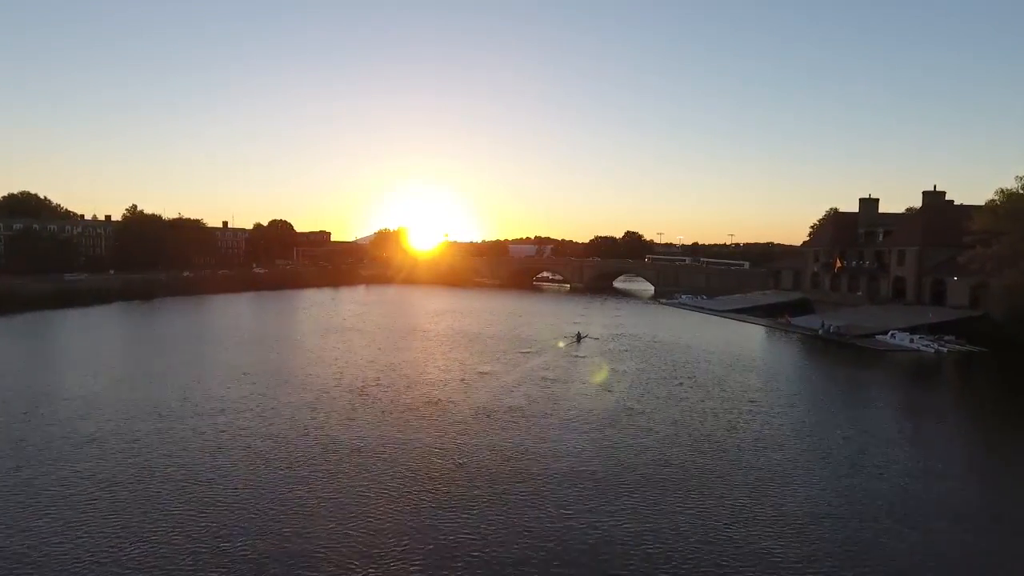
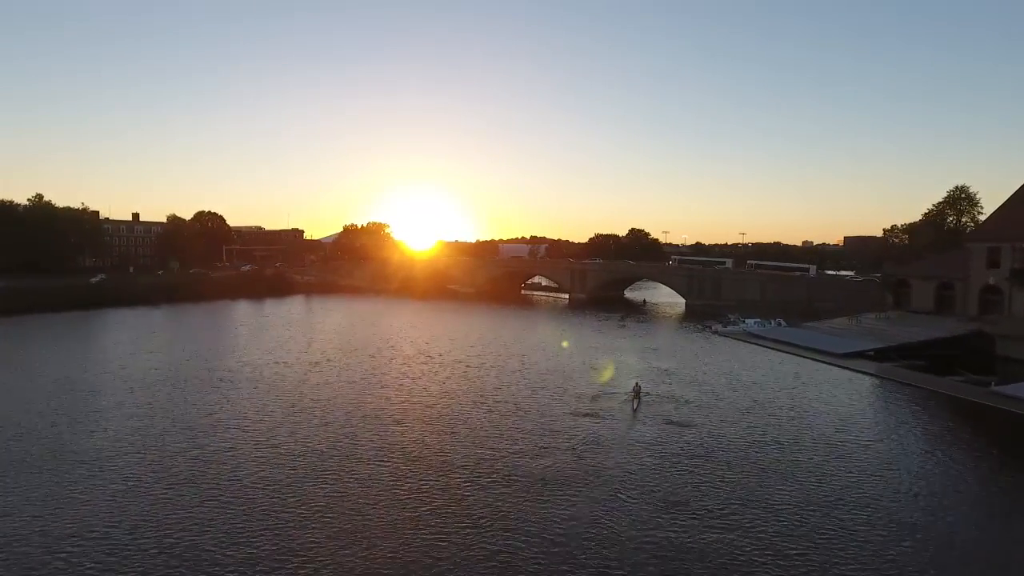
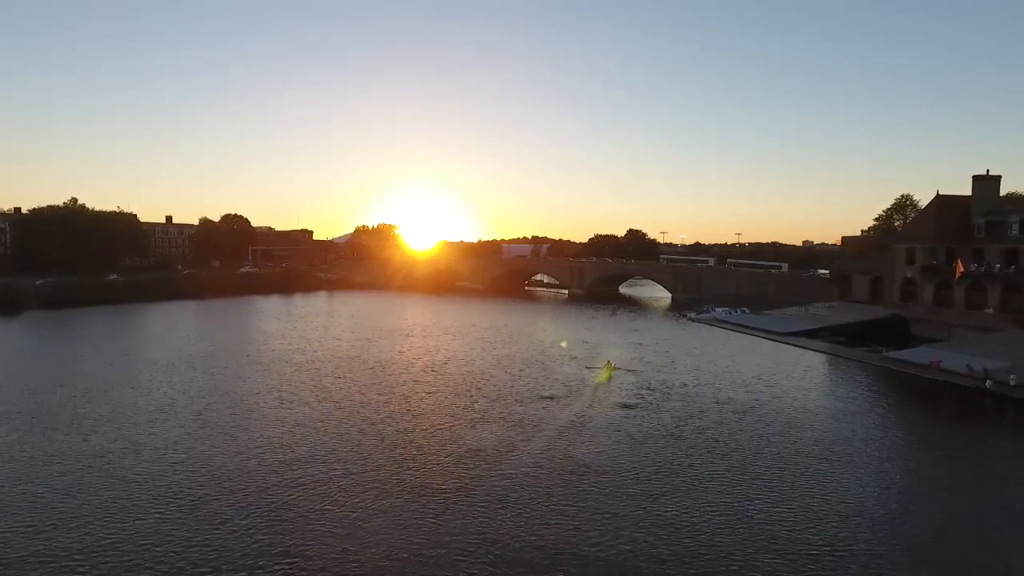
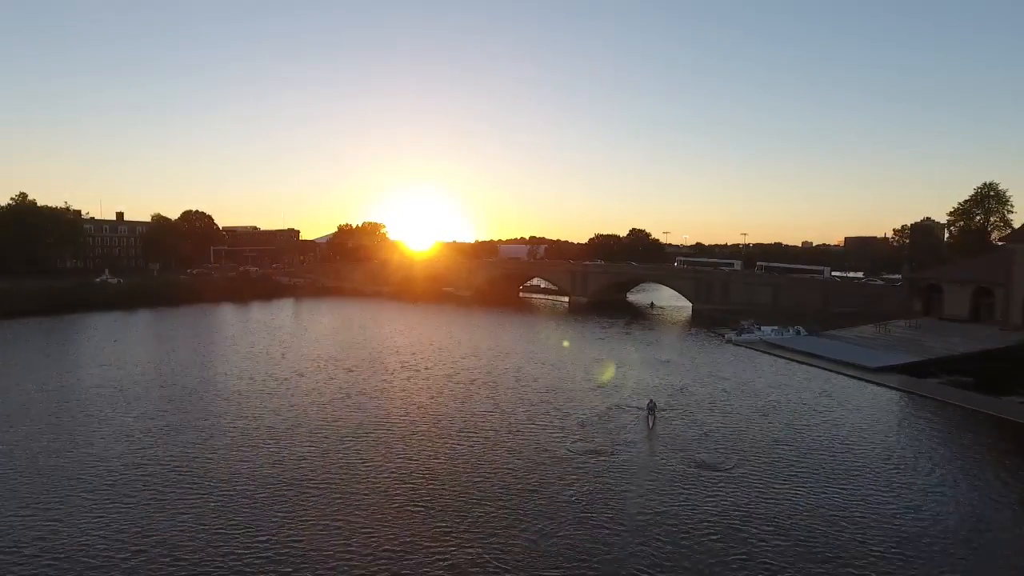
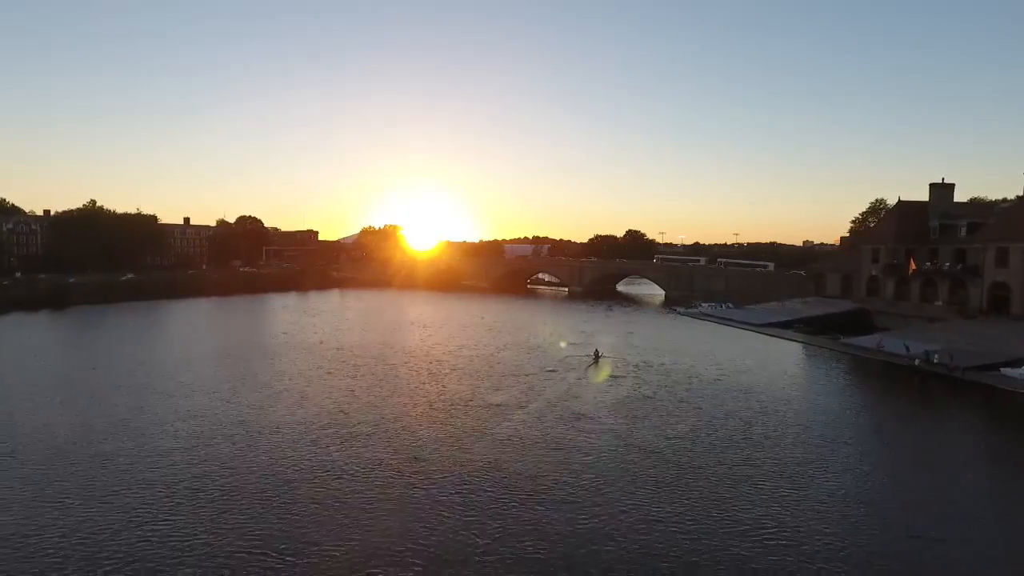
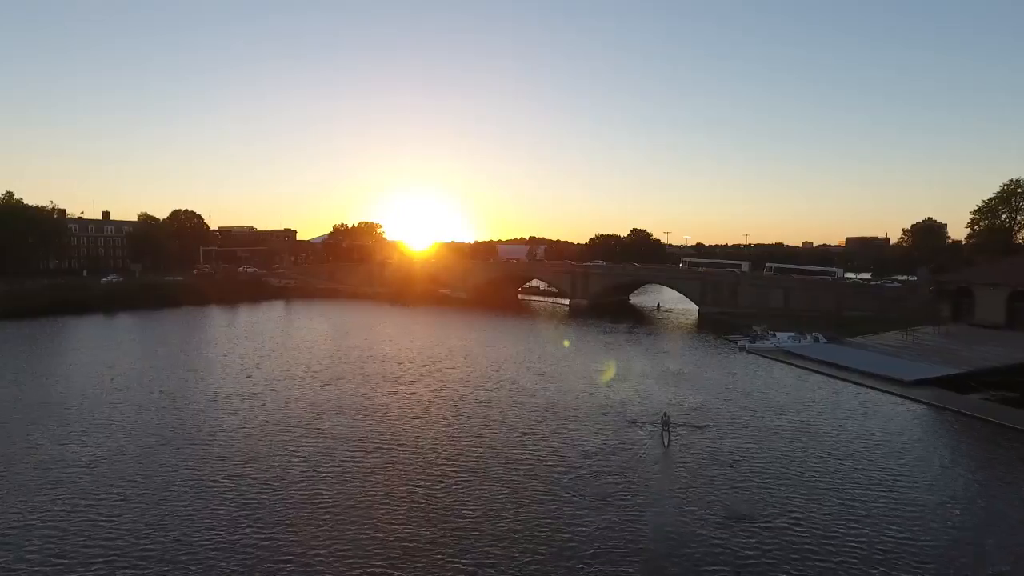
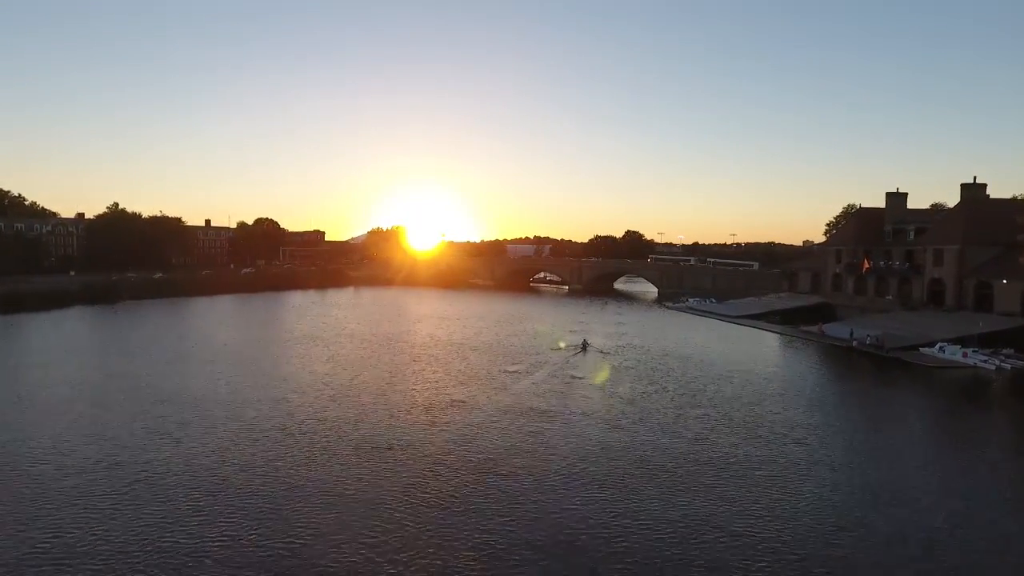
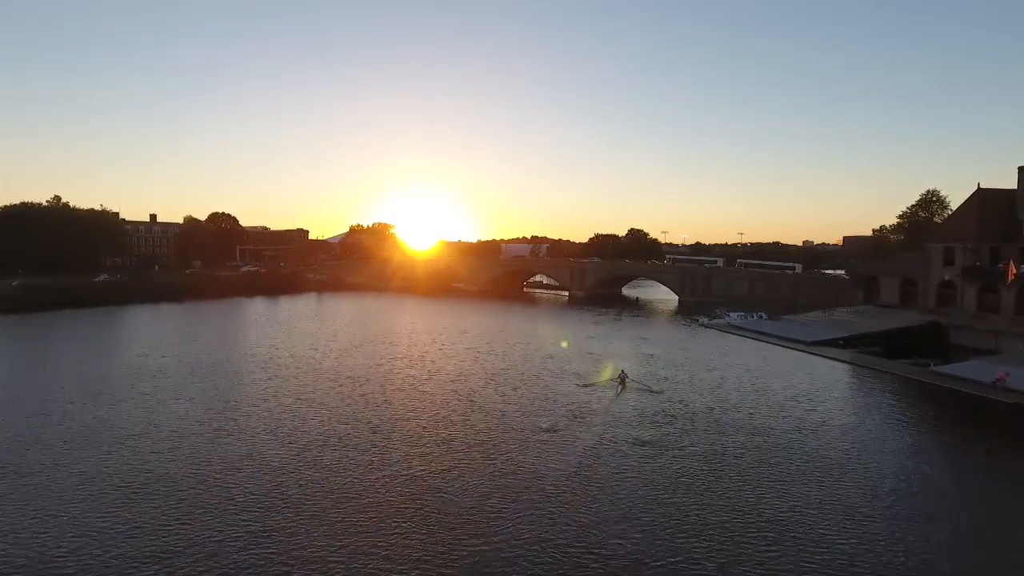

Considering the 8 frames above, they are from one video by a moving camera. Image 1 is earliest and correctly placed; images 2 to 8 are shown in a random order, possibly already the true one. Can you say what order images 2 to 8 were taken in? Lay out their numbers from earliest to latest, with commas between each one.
7, 5, 3, 8, 2, 4, 6
